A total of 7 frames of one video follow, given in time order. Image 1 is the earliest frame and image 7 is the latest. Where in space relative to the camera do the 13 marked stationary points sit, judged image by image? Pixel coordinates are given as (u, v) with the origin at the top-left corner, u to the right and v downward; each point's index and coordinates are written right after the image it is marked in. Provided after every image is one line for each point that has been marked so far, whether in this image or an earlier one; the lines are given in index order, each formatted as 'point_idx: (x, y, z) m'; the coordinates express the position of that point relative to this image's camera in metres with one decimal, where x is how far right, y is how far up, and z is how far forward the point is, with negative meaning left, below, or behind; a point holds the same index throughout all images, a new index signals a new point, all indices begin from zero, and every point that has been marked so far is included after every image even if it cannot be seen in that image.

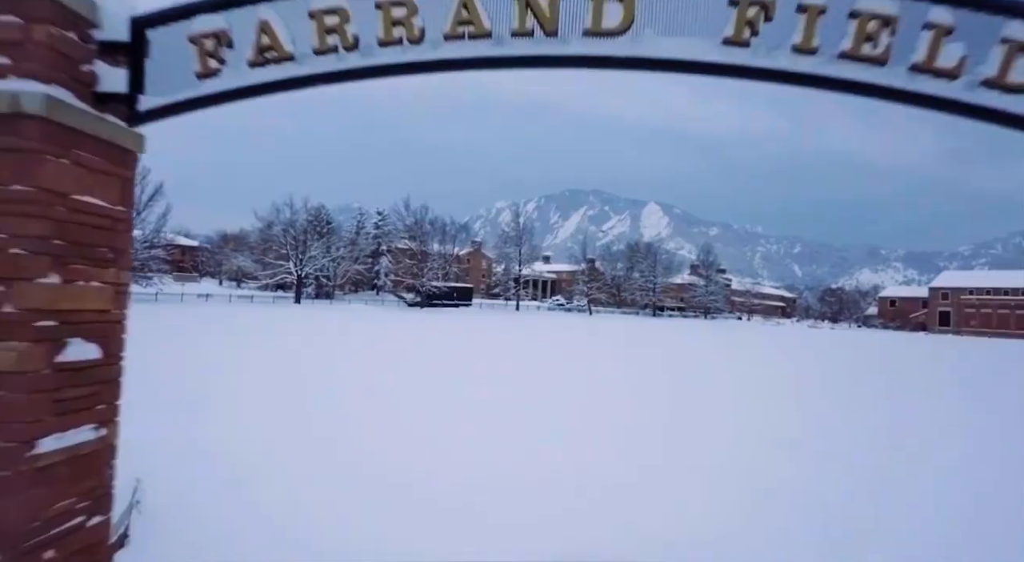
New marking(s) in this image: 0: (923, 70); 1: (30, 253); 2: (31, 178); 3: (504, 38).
0: (+2.0, +1.0, +2.8) m
1: (-2.4, +0.1, +2.9) m
2: (-2.3, +0.5, +2.9) m
3: (0.0, +1.3, +3.1) m
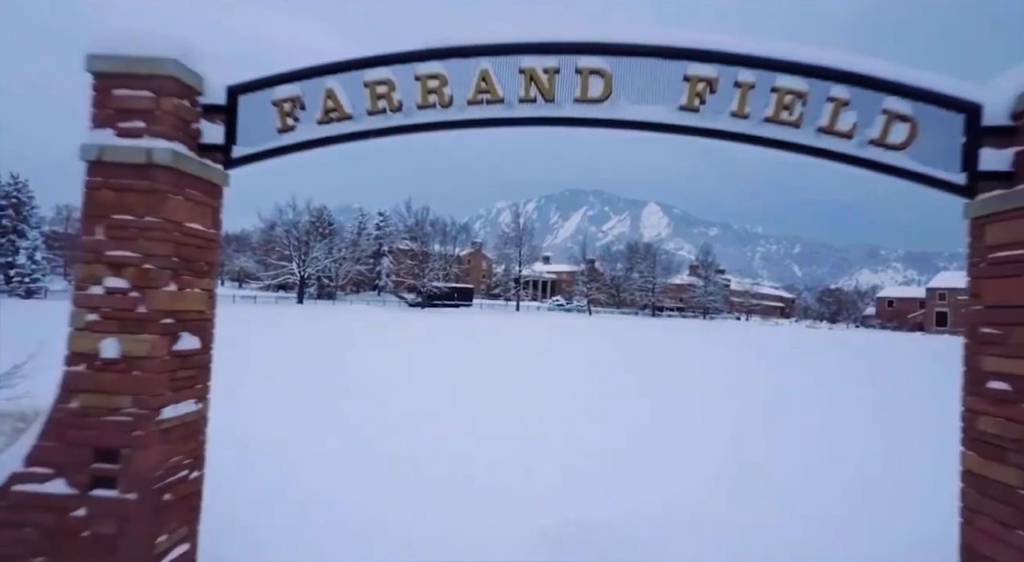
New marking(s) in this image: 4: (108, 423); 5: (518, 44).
0: (+2.0, +1.0, +3.8) m
1: (-2.3, +0.1, +3.9) m
2: (-2.3, +0.4, +3.8) m
3: (0.0, +1.2, +4.1) m
4: (-2.6, -0.9, +3.8) m
5: (+0.1, +1.6, +4.0) m
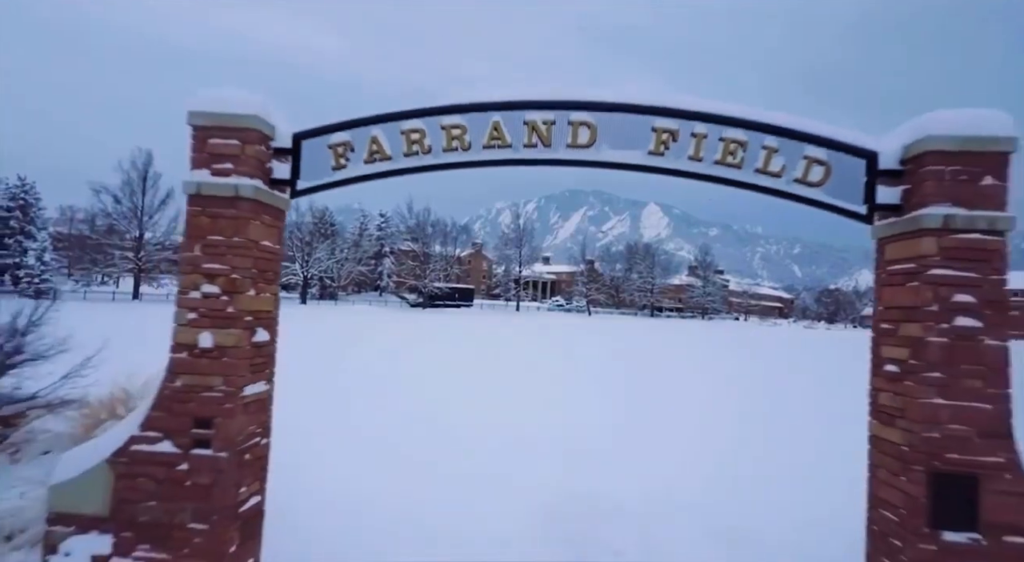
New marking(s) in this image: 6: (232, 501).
0: (+2.1, +0.9, +4.9) m
1: (-2.3, 0.0, +4.9) m
2: (-2.2, +0.4, +4.9) m
3: (+0.1, +1.2, +5.1) m
4: (-2.6, -1.0, +4.9) m
5: (+0.1, +1.5, +5.0) m
6: (-2.3, -1.8, +4.9) m
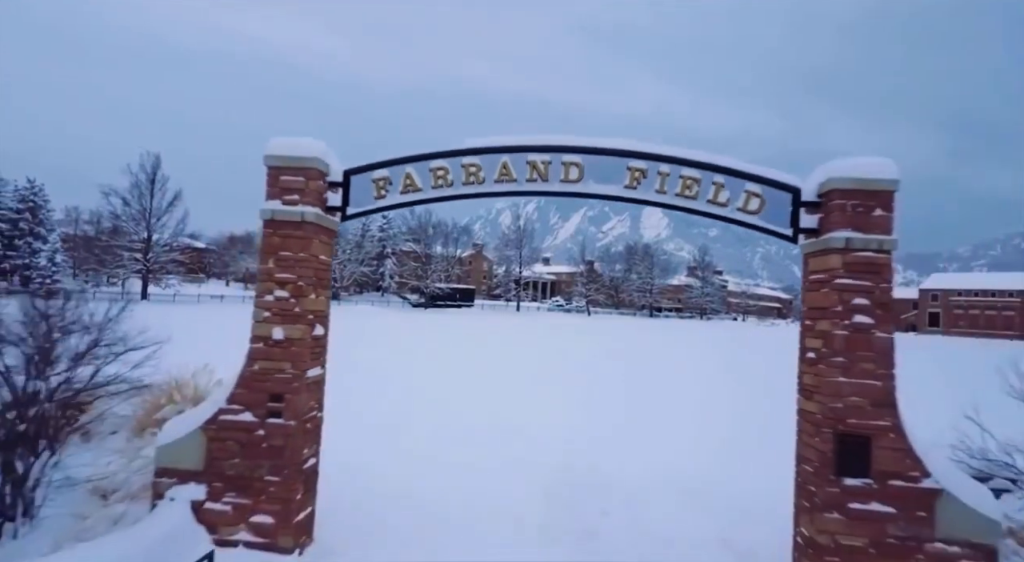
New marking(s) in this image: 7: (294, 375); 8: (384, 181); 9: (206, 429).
0: (+2.1, +0.8, +6.2) m
1: (-2.2, 0.0, +6.3) m
2: (-2.2, +0.3, +6.3) m
3: (+0.1, +1.1, +6.5) m
4: (-2.5, -1.0, +6.2) m
5: (+0.2, +1.5, +6.4) m
6: (-2.3, -1.9, +6.3) m
7: (-2.3, -1.0, +6.2) m
8: (-1.5, +1.1, +6.7) m
9: (-3.3, -1.6, +6.2) m
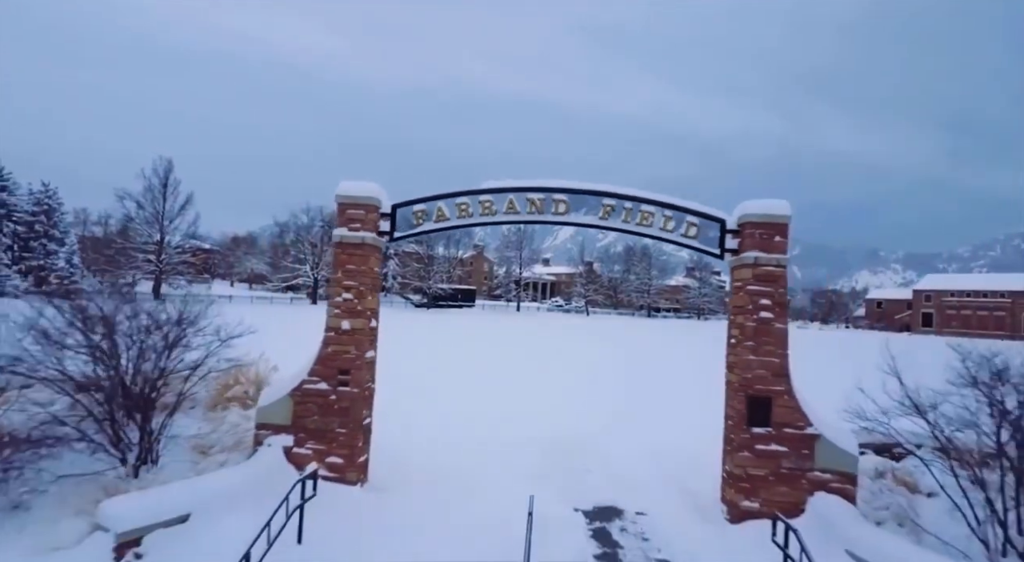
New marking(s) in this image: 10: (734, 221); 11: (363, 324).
0: (+2.2, +0.8, +8.5) m
1: (-2.1, -0.1, +8.6) m
2: (-2.1, +0.2, +8.6) m
3: (+0.2, +1.0, +8.8) m
4: (-2.4, -1.1, +8.5) m
5: (+0.2, +1.4, +8.7) m
6: (-2.2, -2.0, +8.5) m
7: (-2.3, -1.1, +8.5) m
8: (-1.4, +1.1, +9.0) m
9: (-3.2, -1.7, +8.5) m
10: (+3.2, +0.9, +8.3) m
11: (-2.2, -0.6, +8.5) m
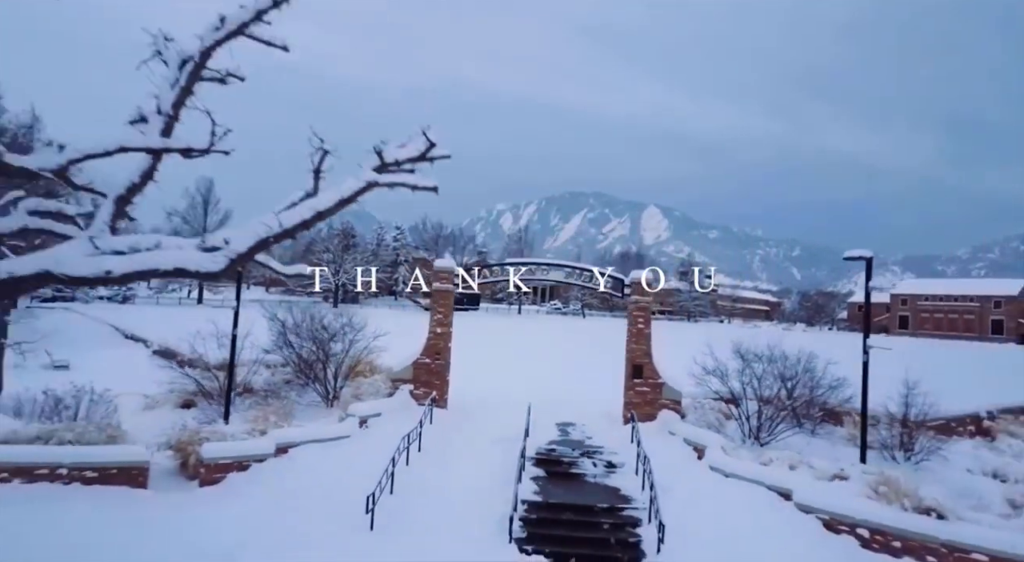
0: (+2.4, -0.1, +17.3) m
1: (-1.9, -0.9, +17.3) m
2: (-1.9, -0.6, +17.3) m
3: (+0.4, +0.2, +17.5) m
4: (-2.2, -1.9, +17.3) m
5: (+0.5, +0.6, +17.5) m
6: (-2.0, -2.8, +17.3) m
7: (-2.0, -1.9, +17.3) m
8: (-1.2, +0.2, +17.7) m
9: (-3.0, -2.5, +17.3) m
10: (+3.4, 0.0, +17.1) m
11: (-1.9, -1.5, +17.3) m
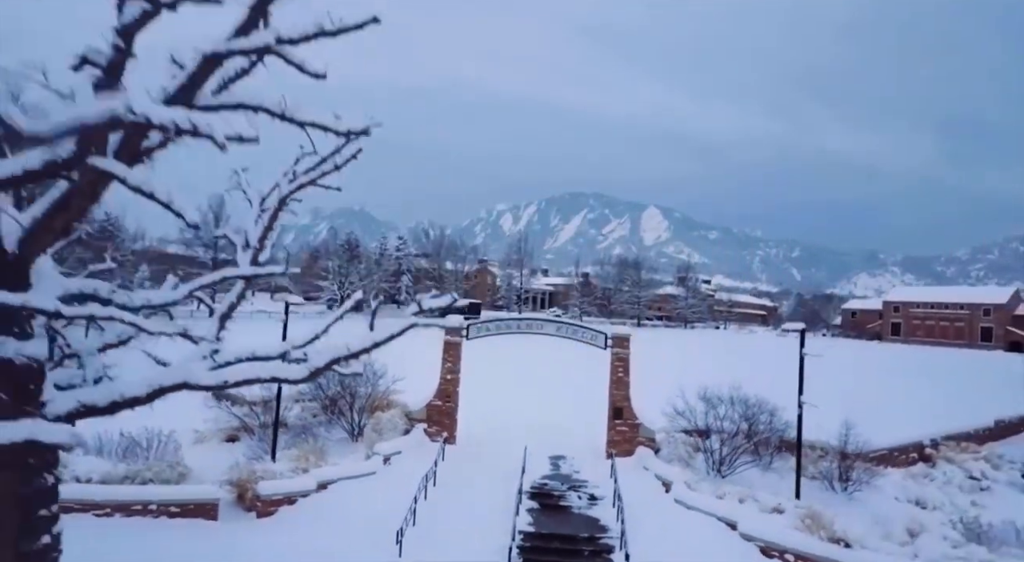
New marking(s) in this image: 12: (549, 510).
0: (+2.4, -1.9, +20.2) m
1: (-1.9, -2.8, +20.2) m
2: (-1.9, -2.4, +20.2) m
3: (+0.4, -1.6, +20.4) m
4: (-2.2, -3.8, +20.2) m
5: (+0.5, -1.3, +20.3) m
6: (-2.0, -4.6, +20.2) m
7: (-2.0, -3.7, +20.2) m
8: (-1.2, -1.6, +20.6) m
9: (-3.0, -4.3, +20.2) m
10: (+3.4, -1.8, +20.0) m
11: (-2.0, -3.3, +20.2) m
12: (+1.0, -6.3, +16.1) m
